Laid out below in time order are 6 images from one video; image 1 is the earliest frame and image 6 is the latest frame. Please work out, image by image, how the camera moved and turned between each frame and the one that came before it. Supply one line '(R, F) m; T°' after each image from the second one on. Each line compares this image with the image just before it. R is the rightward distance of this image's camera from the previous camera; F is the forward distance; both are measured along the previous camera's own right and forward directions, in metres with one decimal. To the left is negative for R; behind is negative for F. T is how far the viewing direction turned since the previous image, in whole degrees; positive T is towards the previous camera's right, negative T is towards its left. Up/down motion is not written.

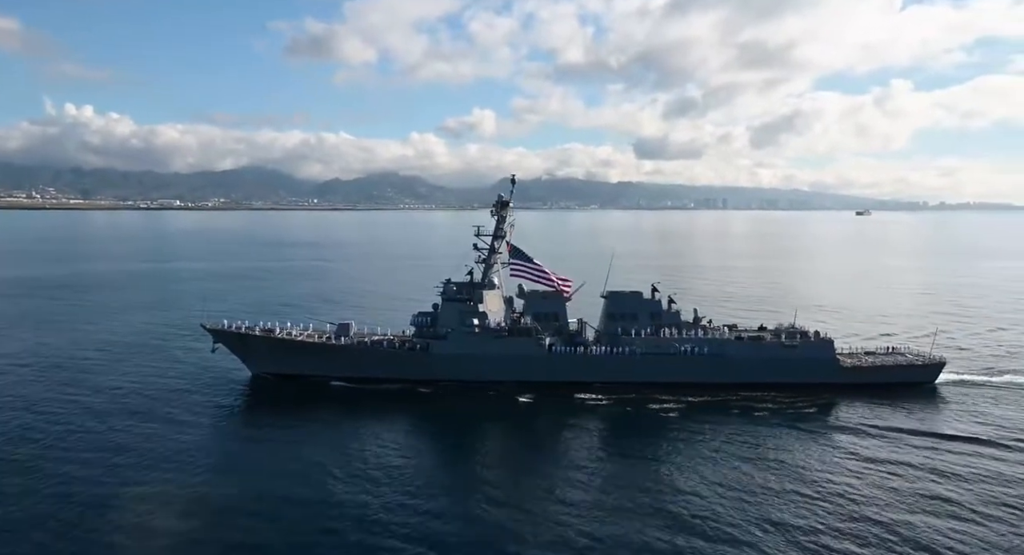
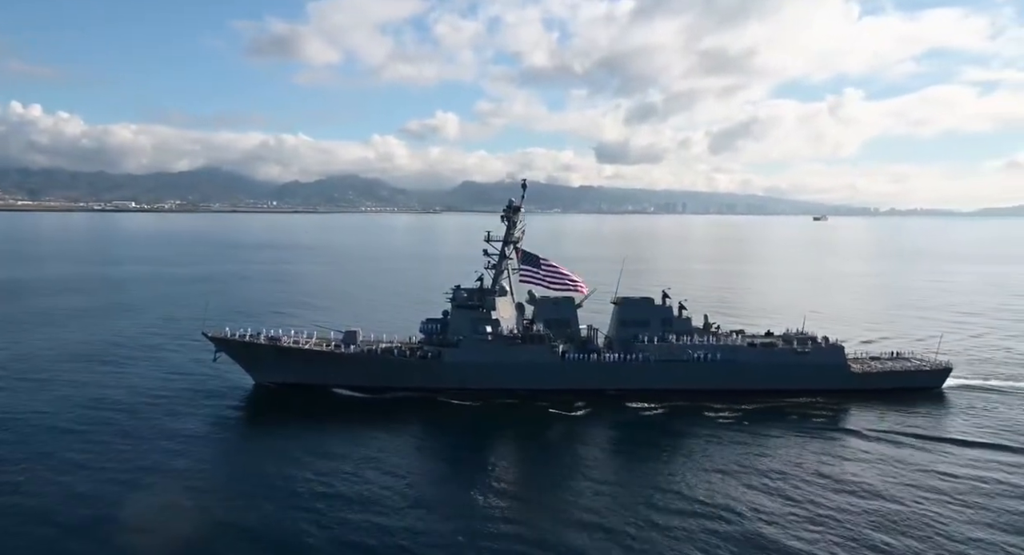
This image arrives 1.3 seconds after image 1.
(-2.0, +0.6) m; +2°
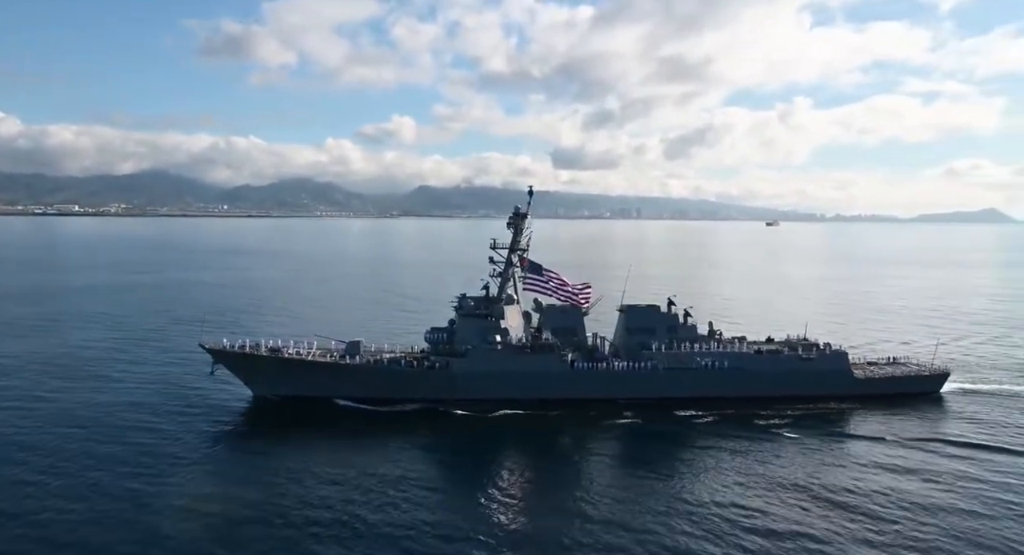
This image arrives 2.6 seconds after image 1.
(-2.2, +0.6) m; +3°
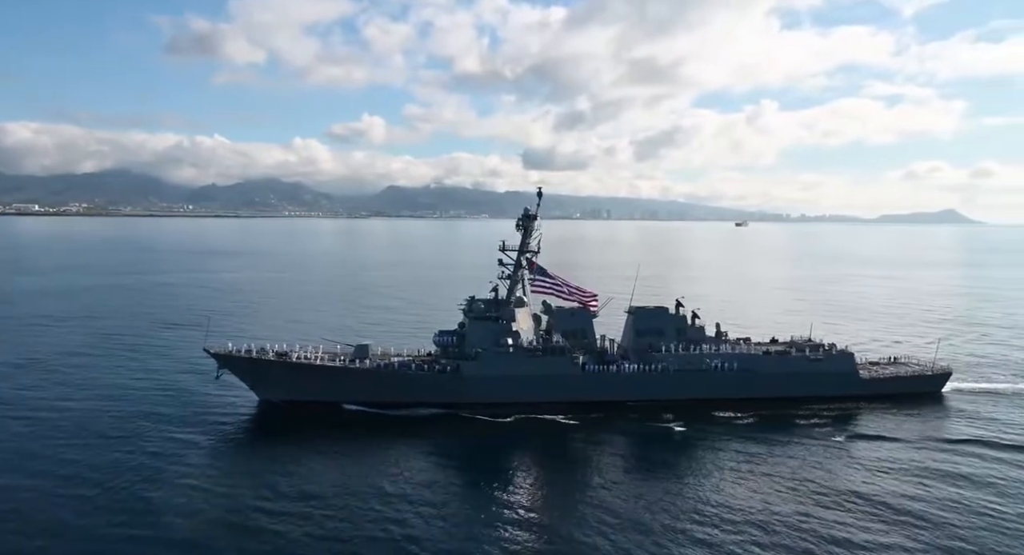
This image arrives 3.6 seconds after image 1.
(-1.7, +0.3) m; +2°
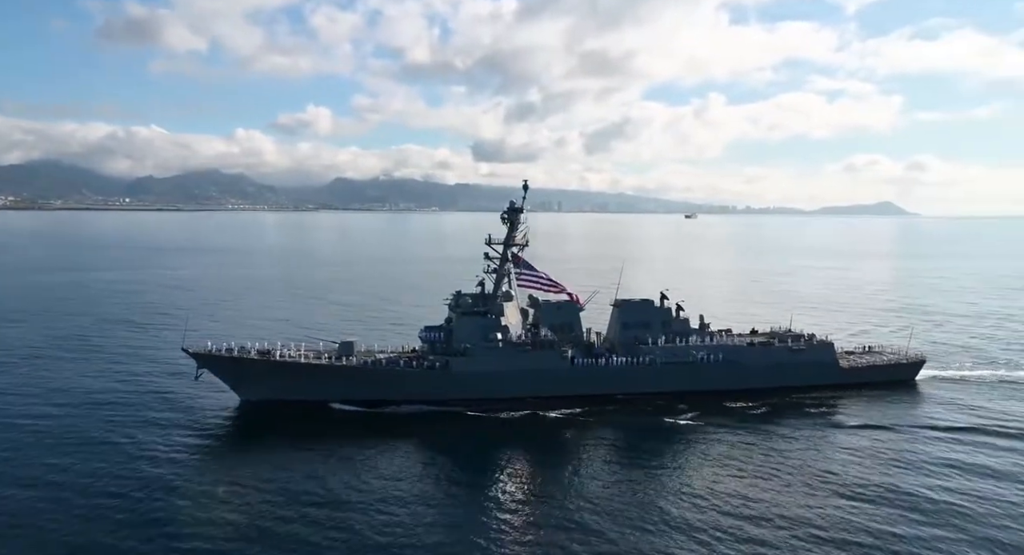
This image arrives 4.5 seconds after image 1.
(-1.4, +0.4) m; +3°
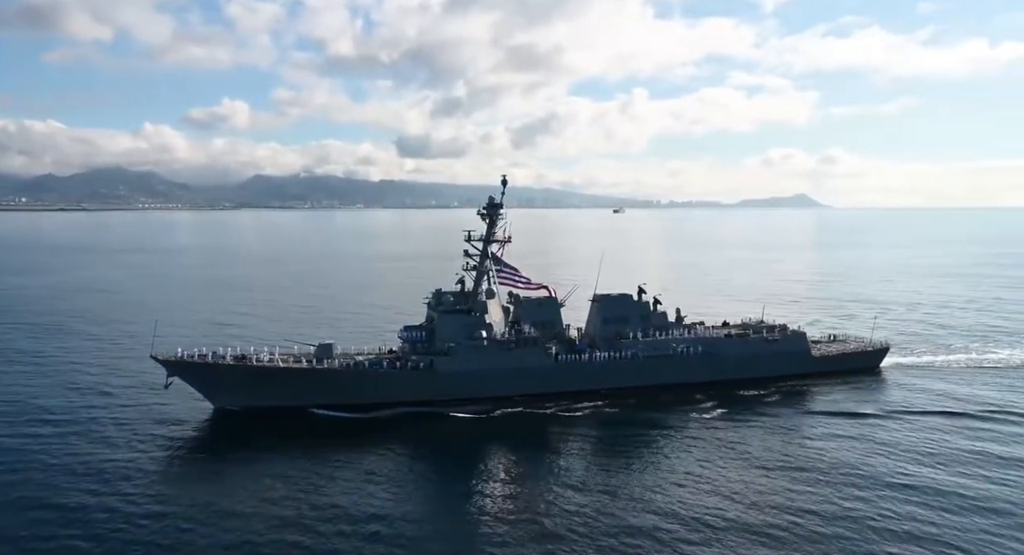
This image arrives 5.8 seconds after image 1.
(-1.9, +0.6) m; +5°
